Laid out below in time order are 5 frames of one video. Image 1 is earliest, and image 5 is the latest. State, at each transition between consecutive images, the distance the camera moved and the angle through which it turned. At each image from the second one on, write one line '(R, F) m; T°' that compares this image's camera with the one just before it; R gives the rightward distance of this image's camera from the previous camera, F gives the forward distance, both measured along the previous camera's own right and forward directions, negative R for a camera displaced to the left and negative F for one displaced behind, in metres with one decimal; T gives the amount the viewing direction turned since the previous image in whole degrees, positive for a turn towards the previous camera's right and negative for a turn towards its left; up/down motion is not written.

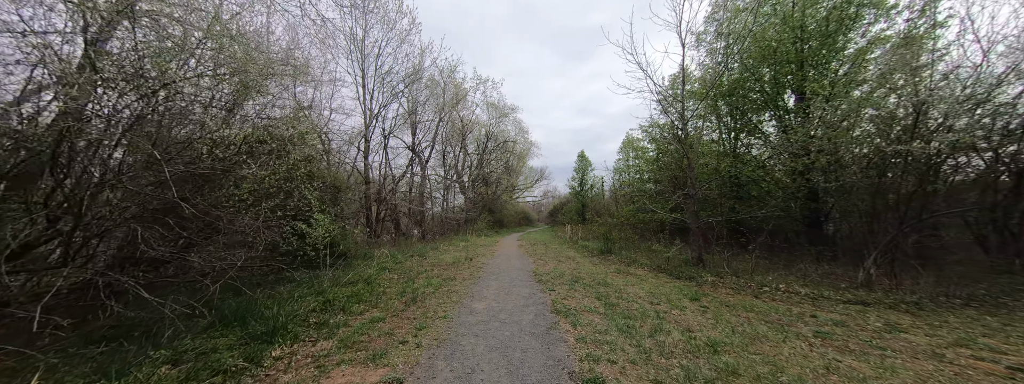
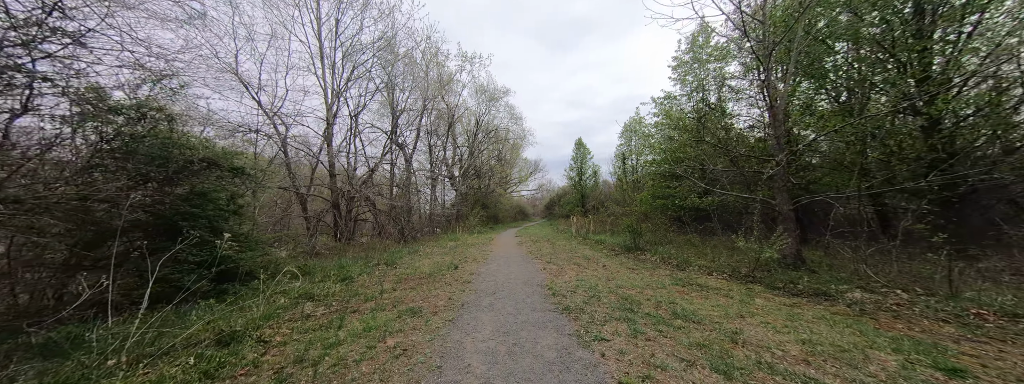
(-0.1, +3.1) m; +1°
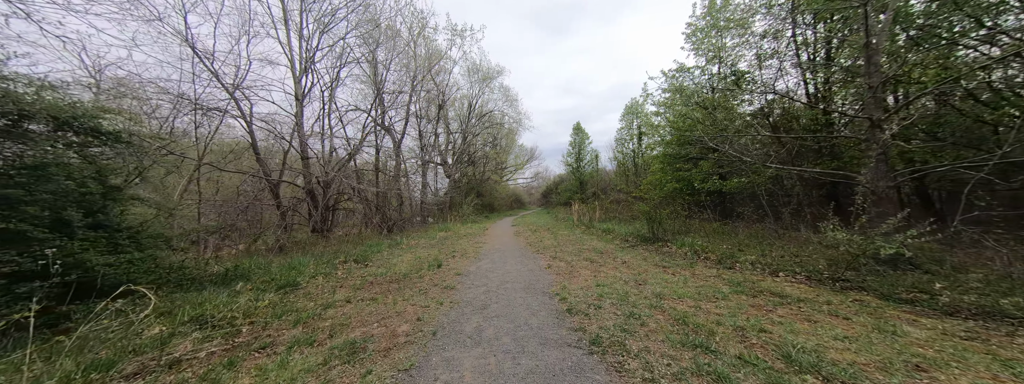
(0.0, +1.7) m; +1°
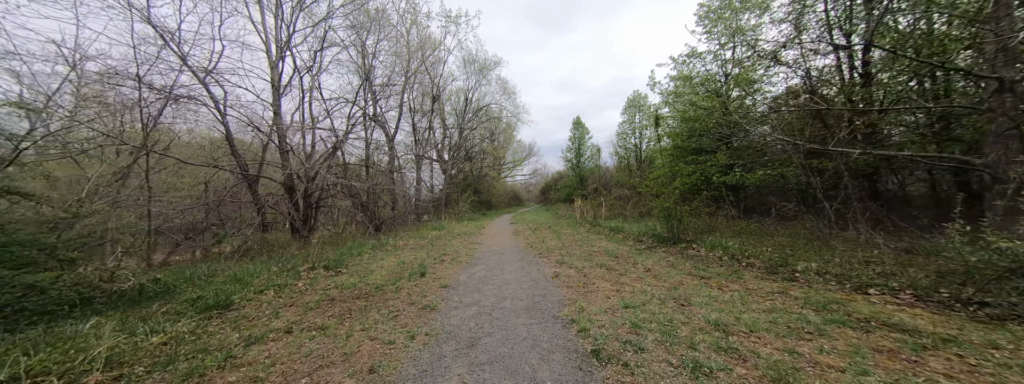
(0.0, +1.2) m; 0°
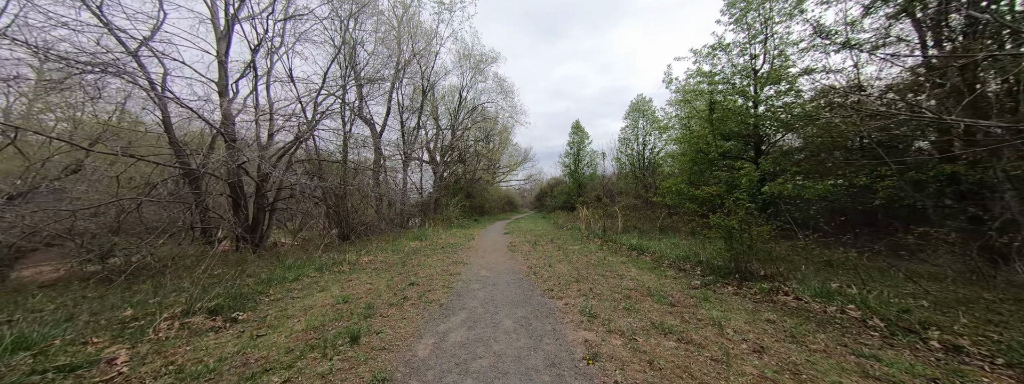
(-0.1, +2.4) m; +1°
